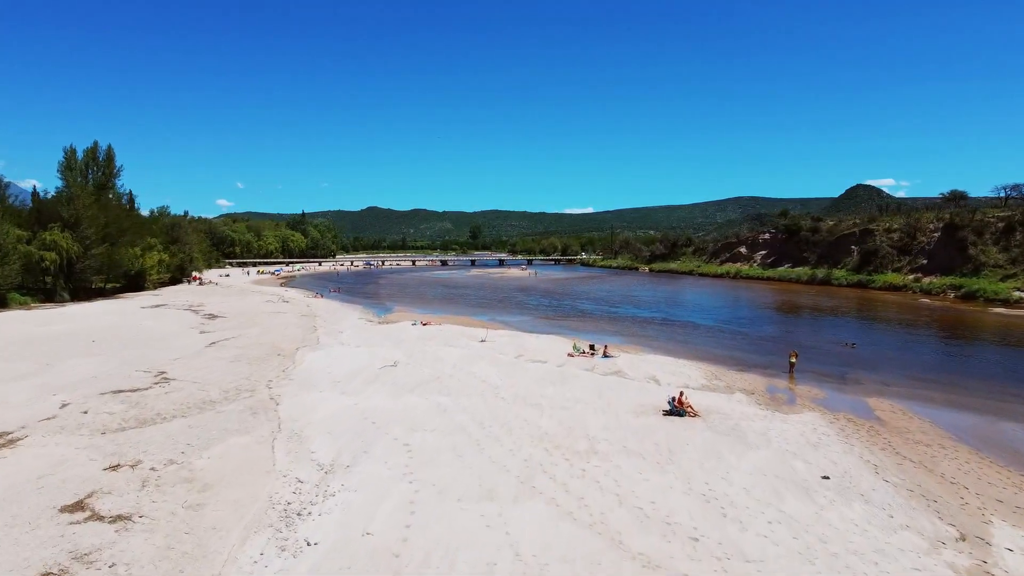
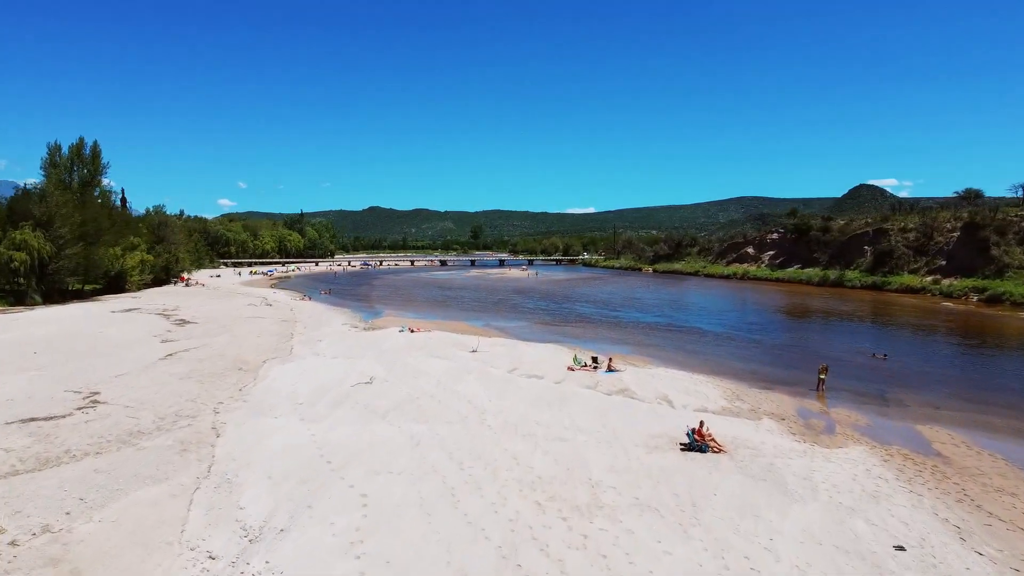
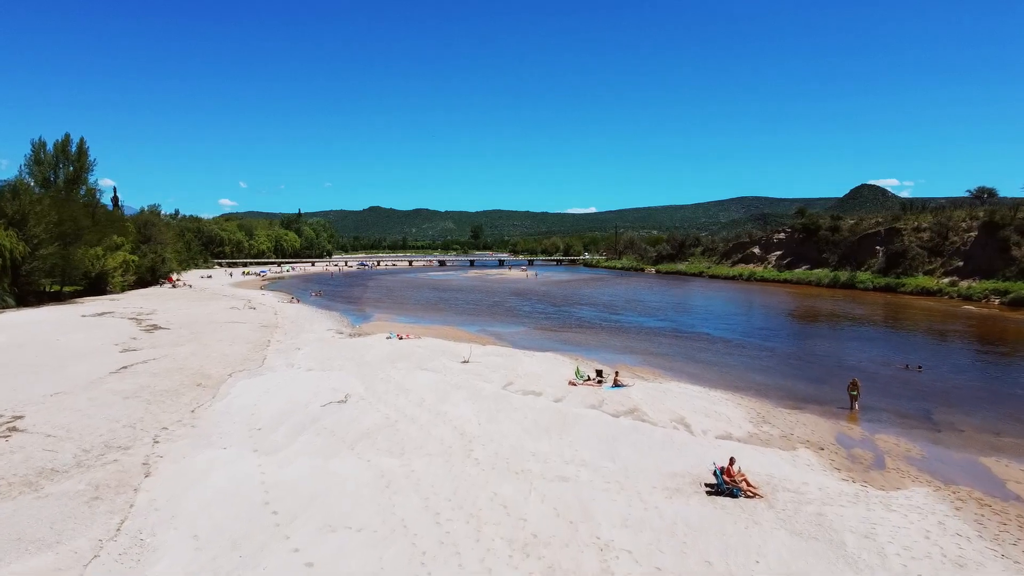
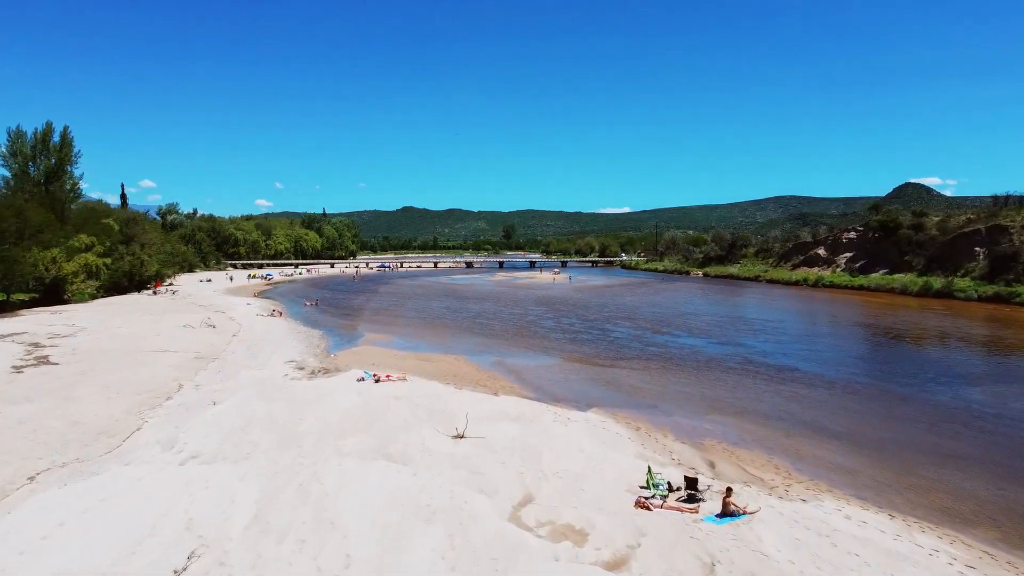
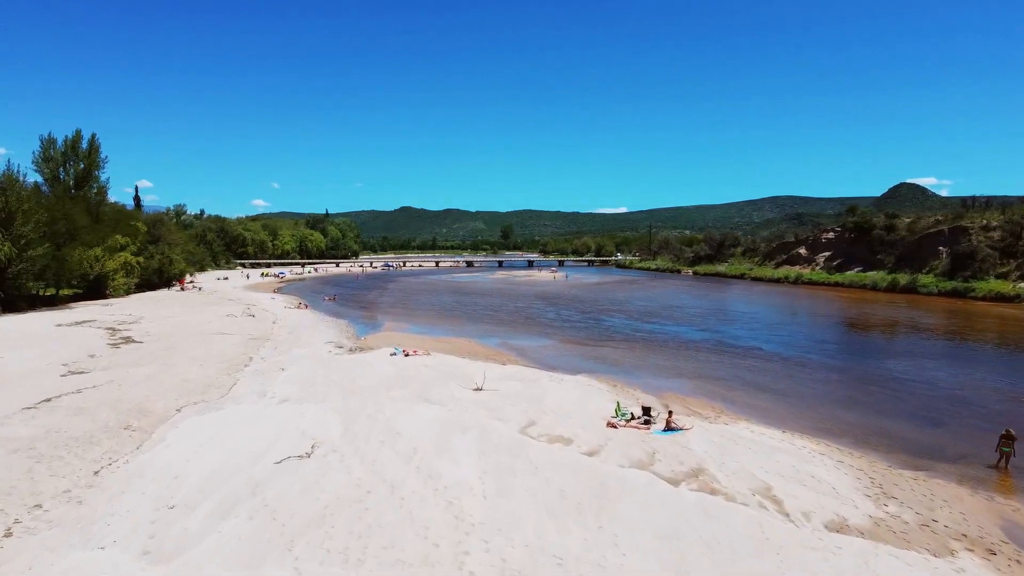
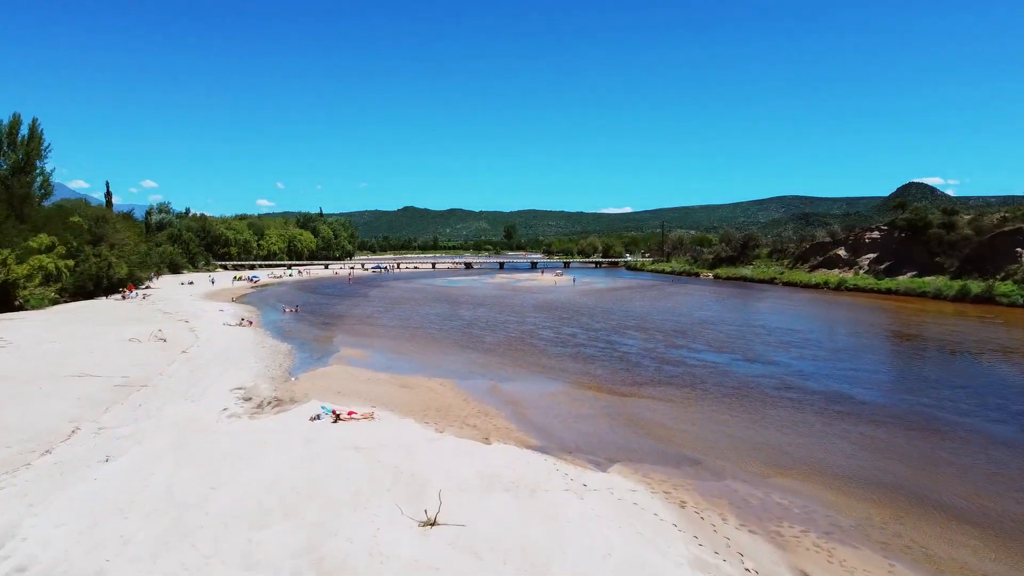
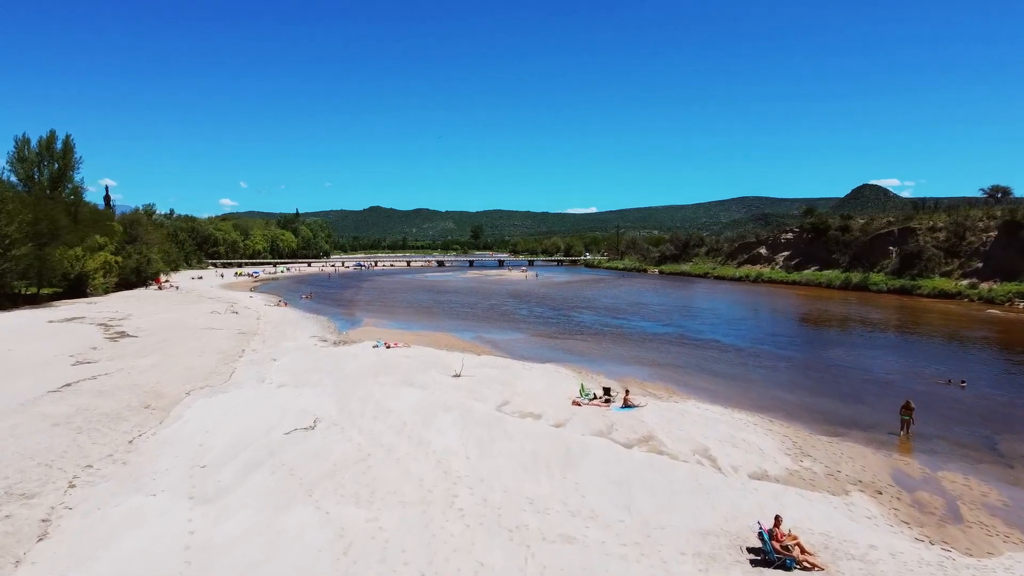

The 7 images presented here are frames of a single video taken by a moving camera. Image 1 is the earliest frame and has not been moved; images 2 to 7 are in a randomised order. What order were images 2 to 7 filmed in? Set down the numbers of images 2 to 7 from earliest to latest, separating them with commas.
2, 3, 7, 5, 4, 6
